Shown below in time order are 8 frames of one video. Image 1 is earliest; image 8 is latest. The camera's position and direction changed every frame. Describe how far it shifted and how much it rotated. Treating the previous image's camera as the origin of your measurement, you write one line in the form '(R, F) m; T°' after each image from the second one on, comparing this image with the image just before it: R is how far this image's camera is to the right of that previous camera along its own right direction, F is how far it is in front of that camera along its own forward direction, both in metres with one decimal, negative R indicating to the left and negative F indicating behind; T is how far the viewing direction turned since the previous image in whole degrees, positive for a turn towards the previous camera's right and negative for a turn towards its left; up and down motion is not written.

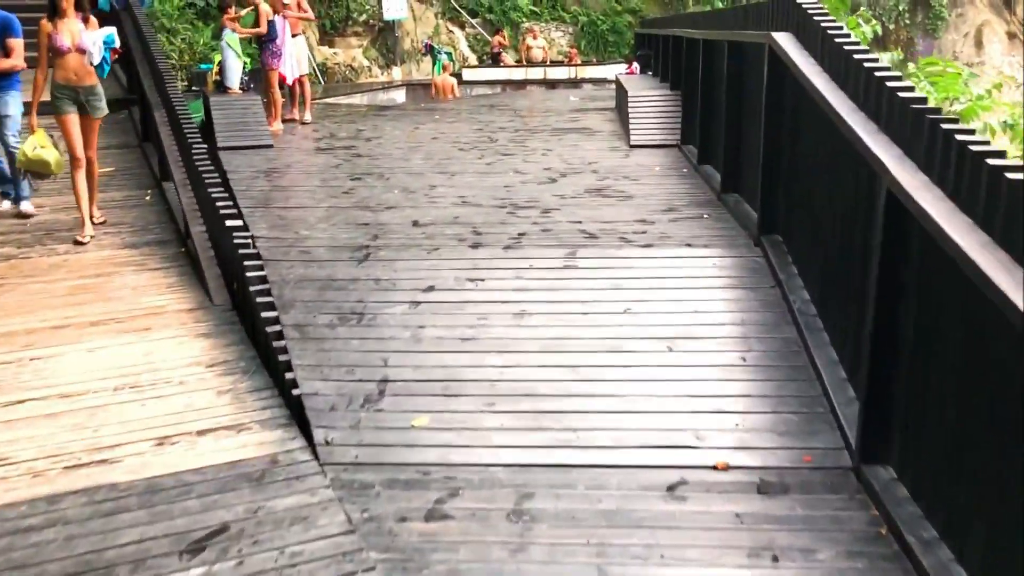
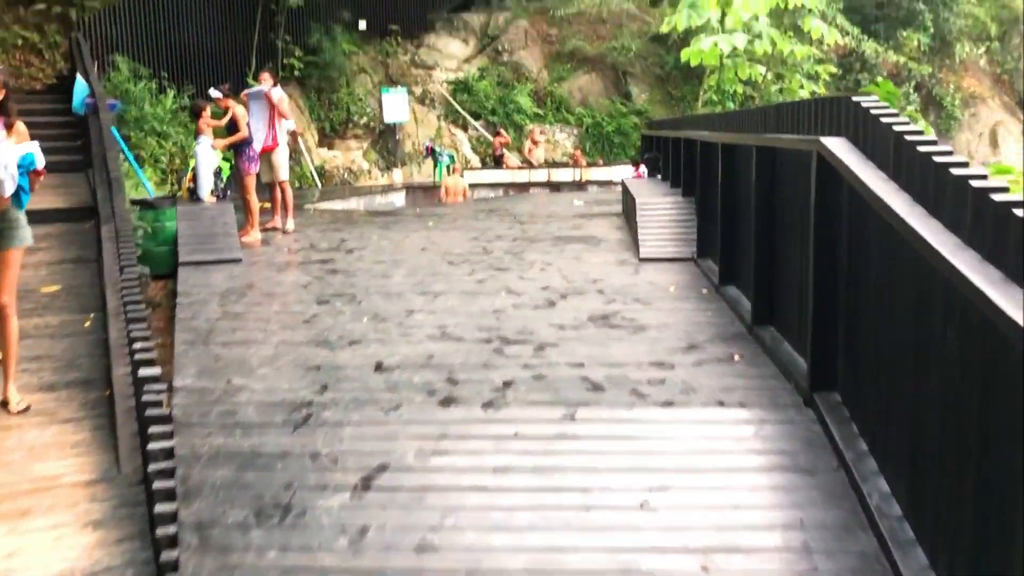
(+0.1, +0.8) m; -1°
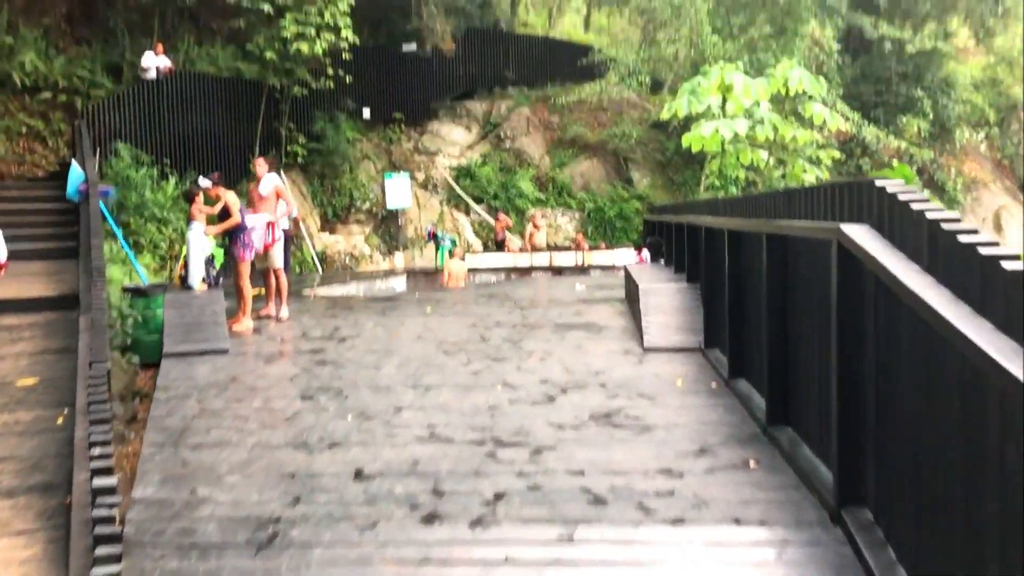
(0.0, +0.3) m; 0°
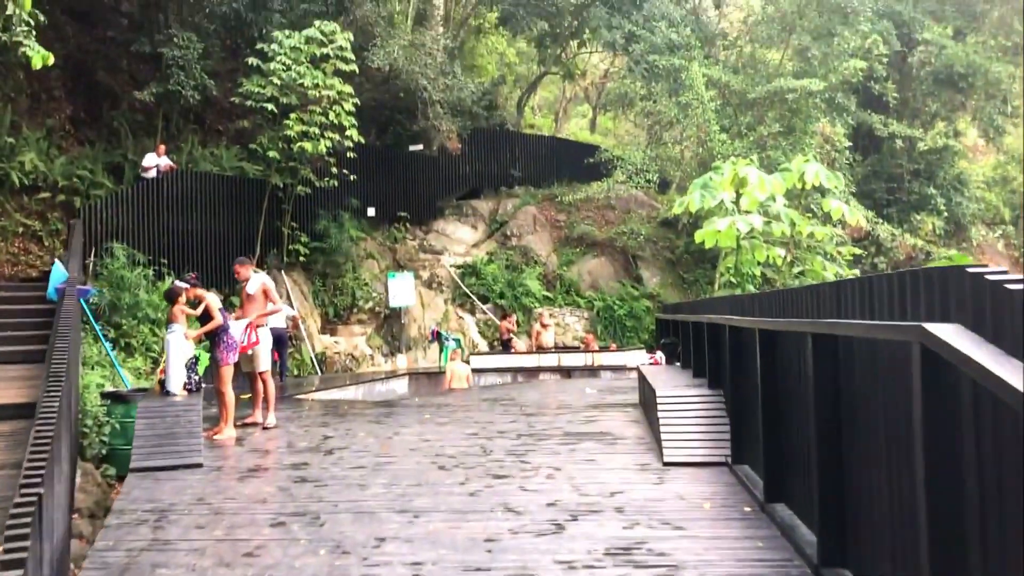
(0.0, +0.5) m; 0°
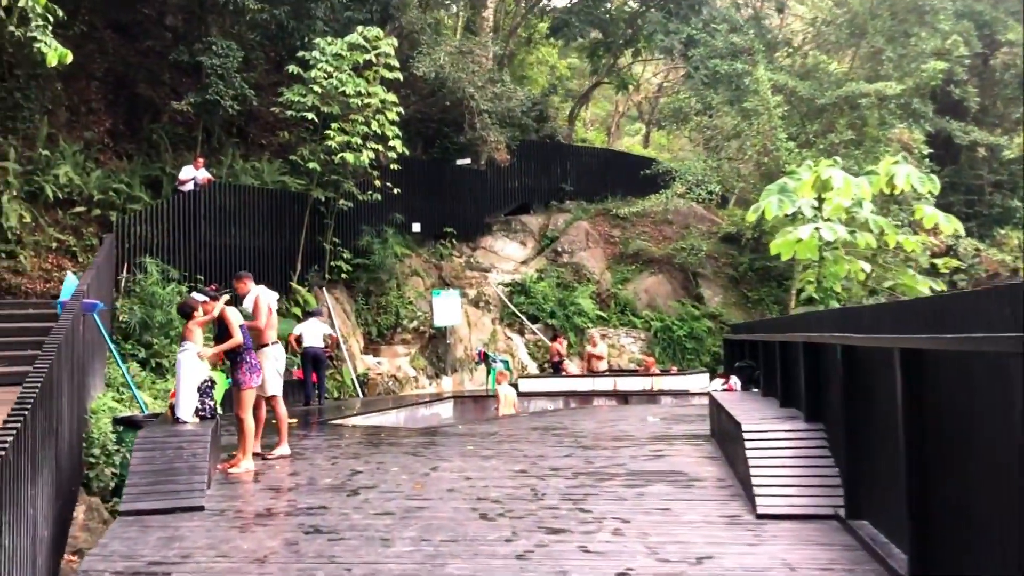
(0.0, +0.9) m; -3°
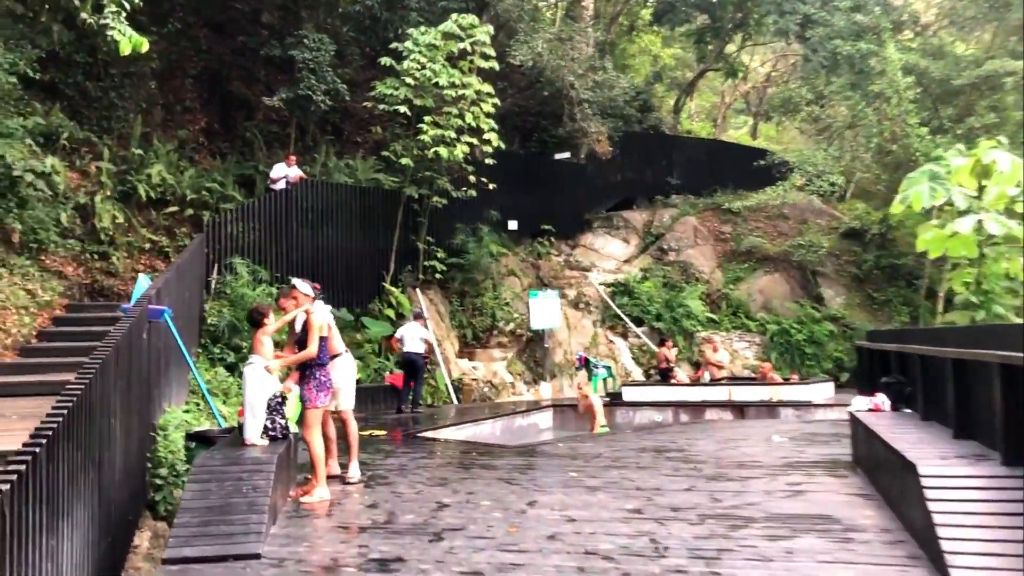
(-0.1, +0.9) m; -6°
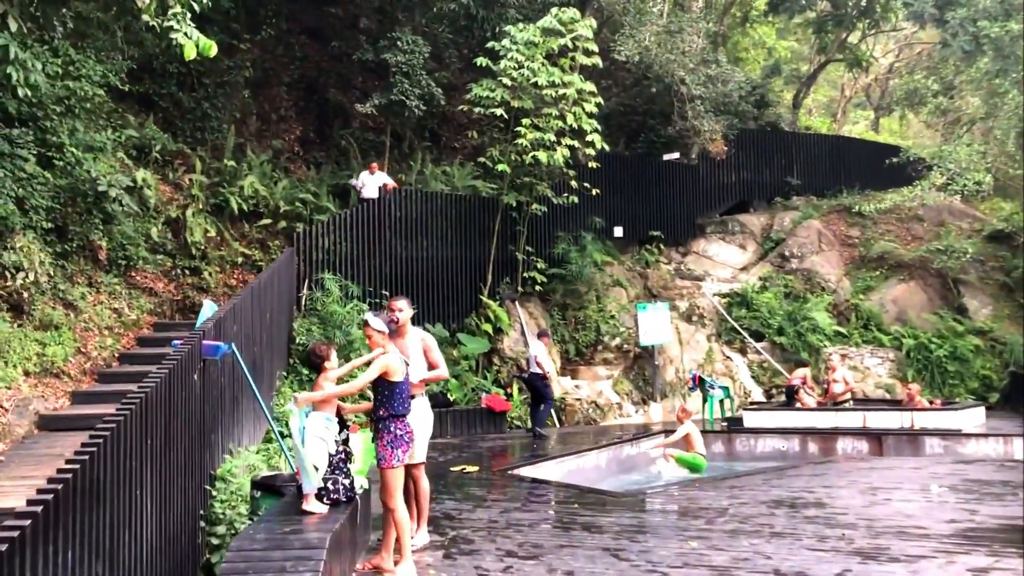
(0.0, +0.9) m; -7°
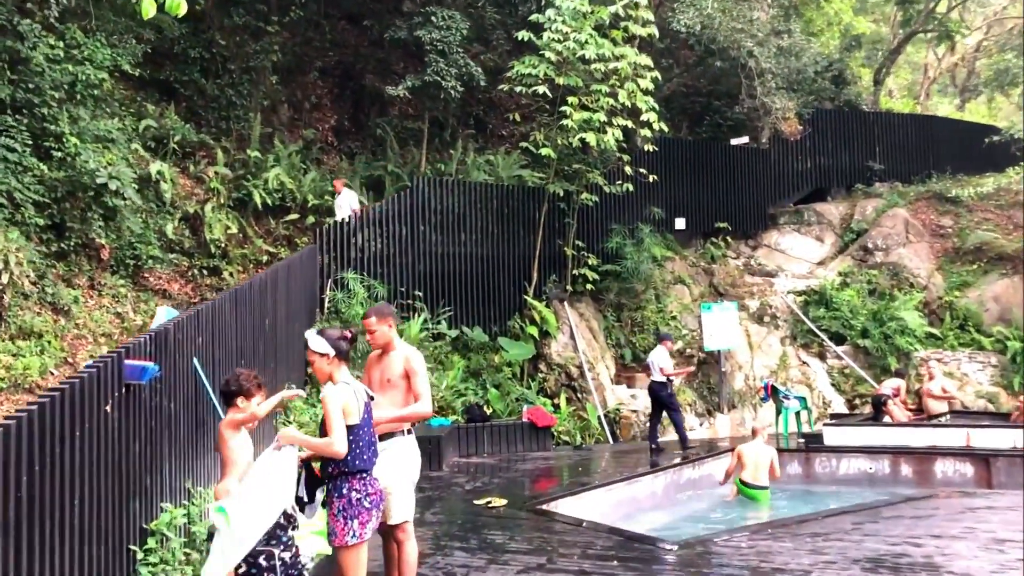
(+0.3, +1.3) m; -4°
